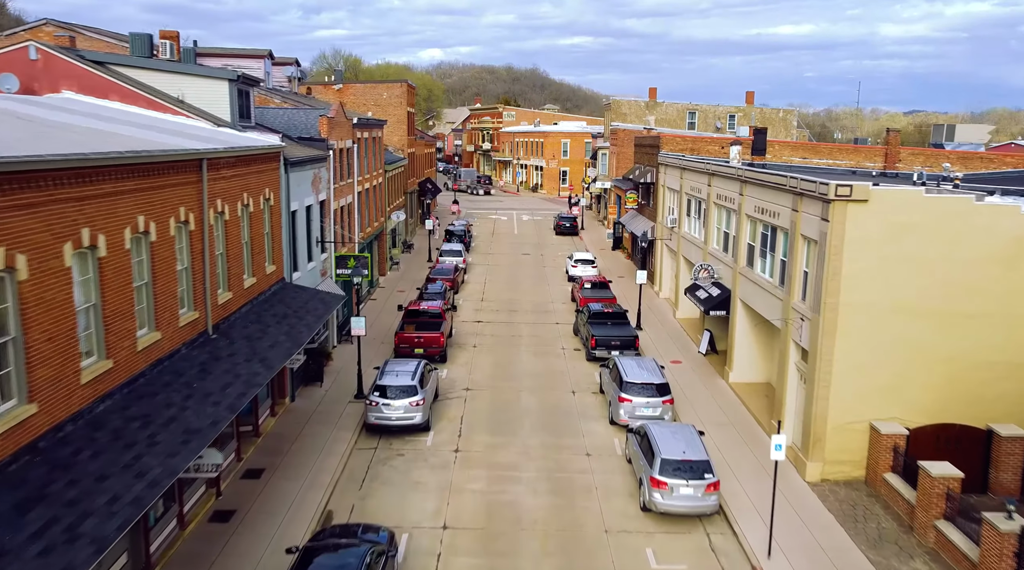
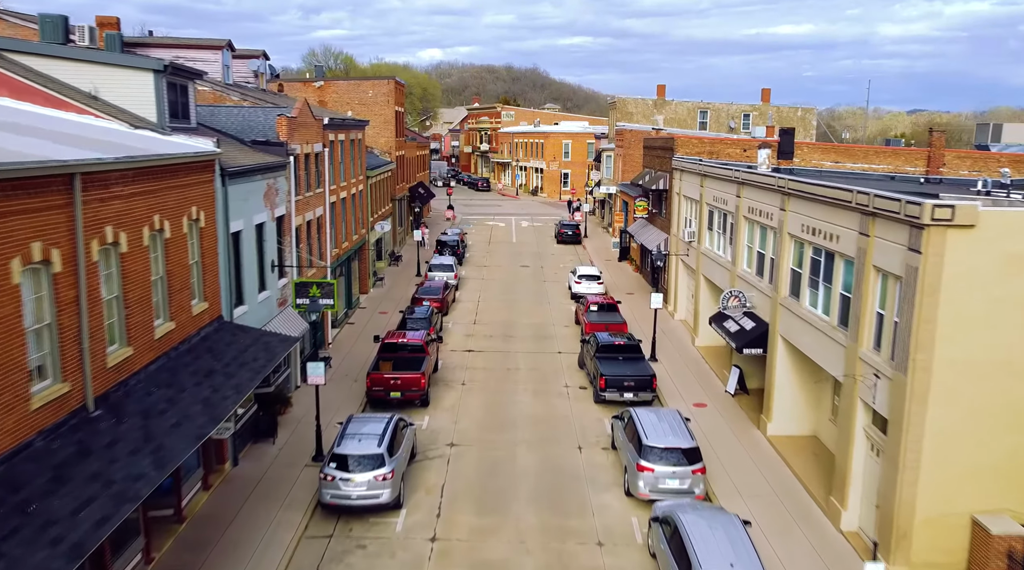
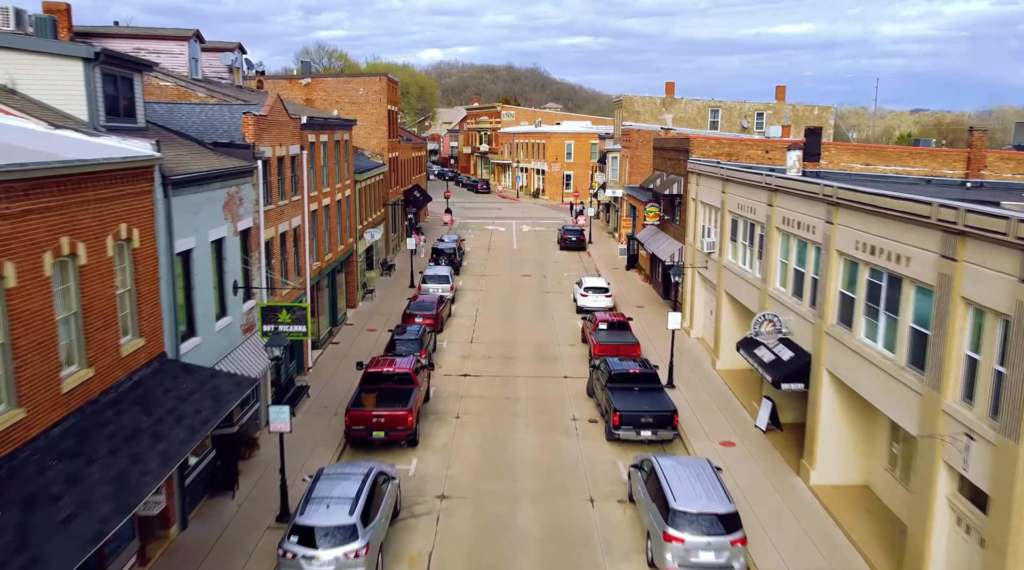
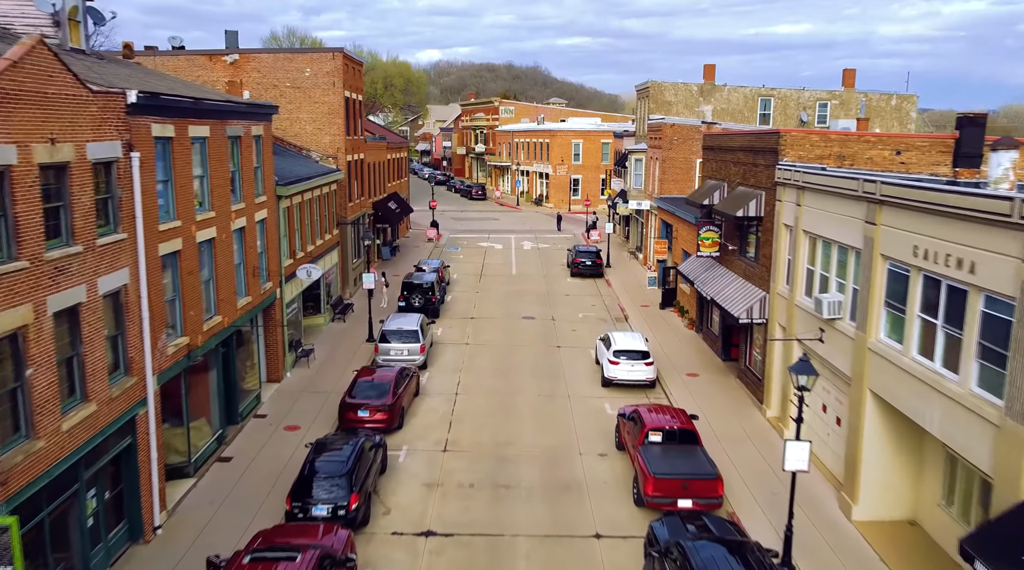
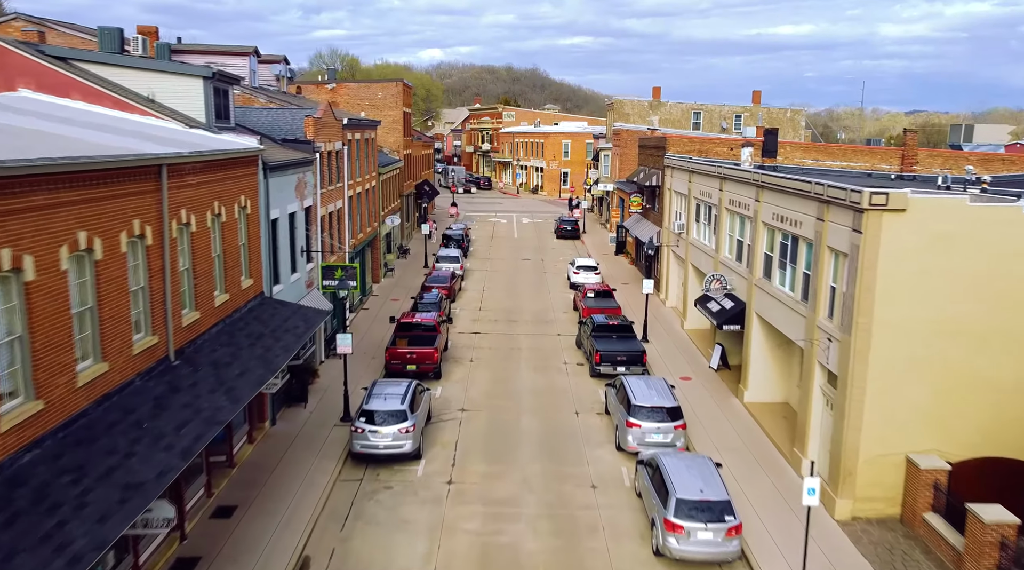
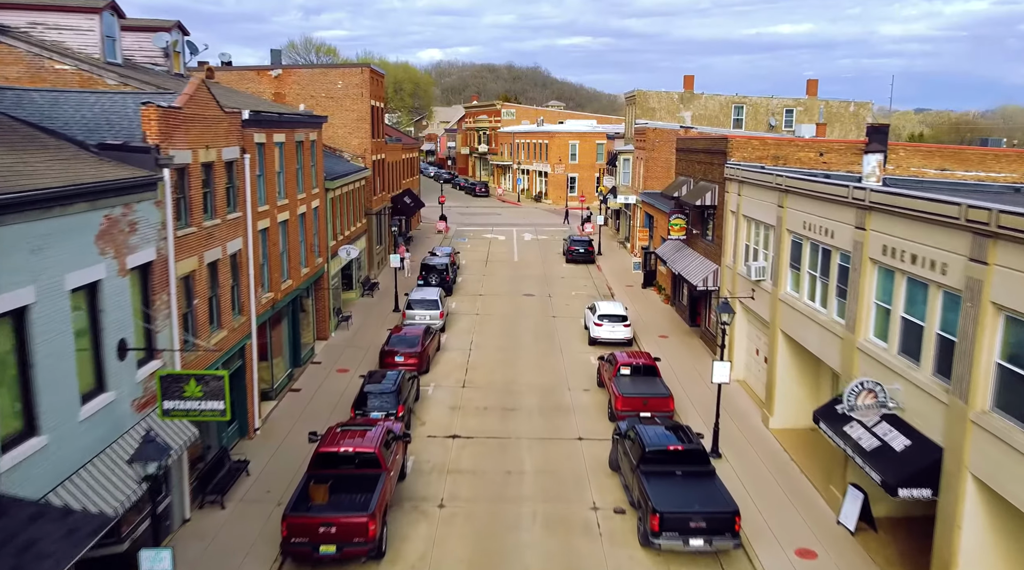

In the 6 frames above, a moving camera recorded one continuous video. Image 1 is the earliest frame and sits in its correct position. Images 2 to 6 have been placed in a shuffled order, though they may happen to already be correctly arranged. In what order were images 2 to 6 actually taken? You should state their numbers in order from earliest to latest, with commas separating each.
5, 2, 3, 6, 4
